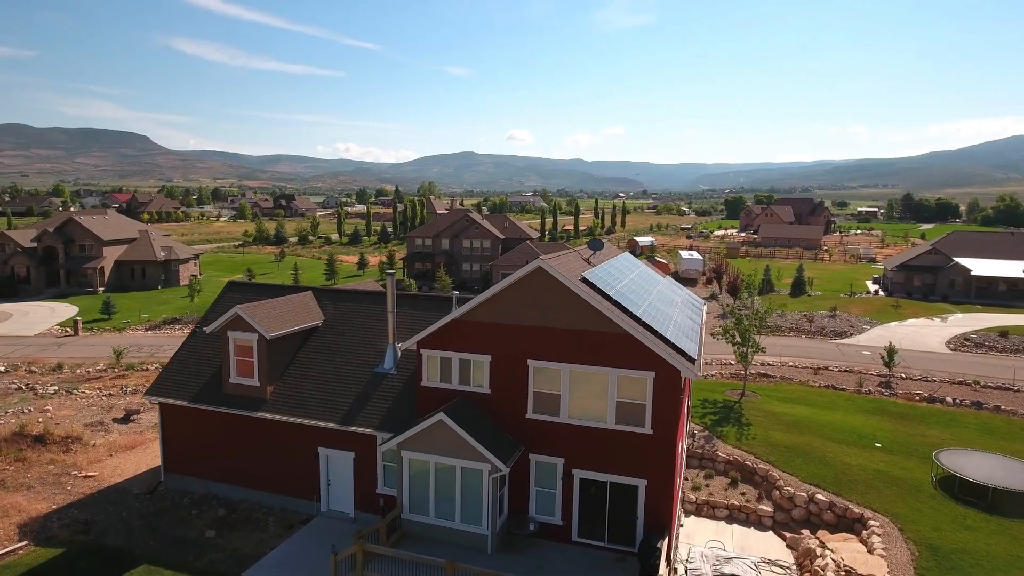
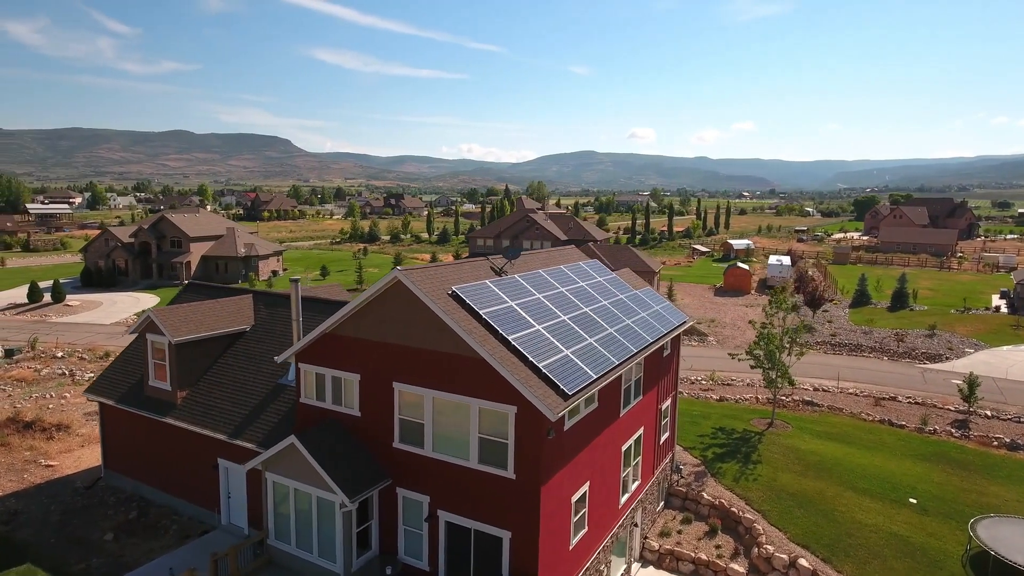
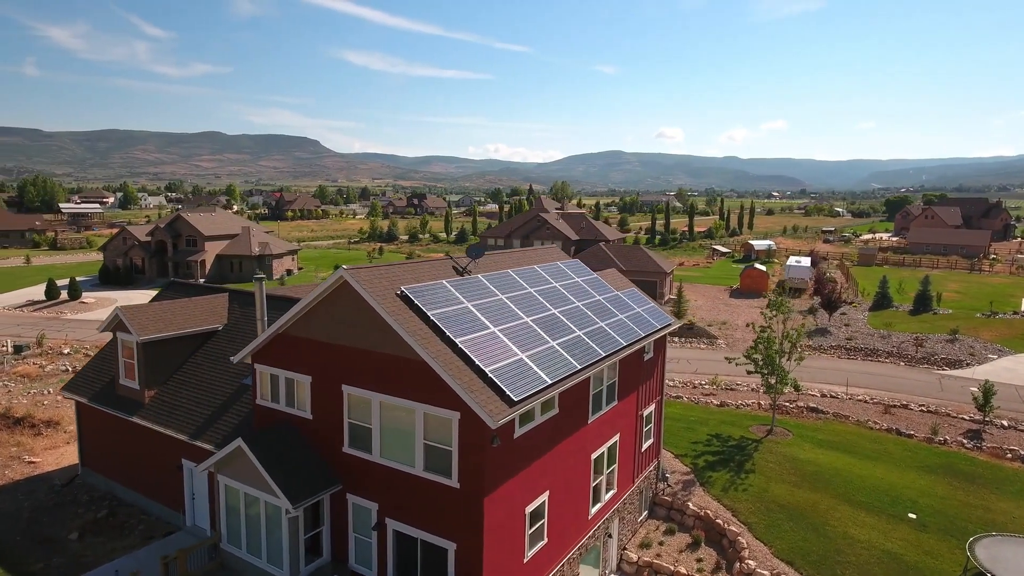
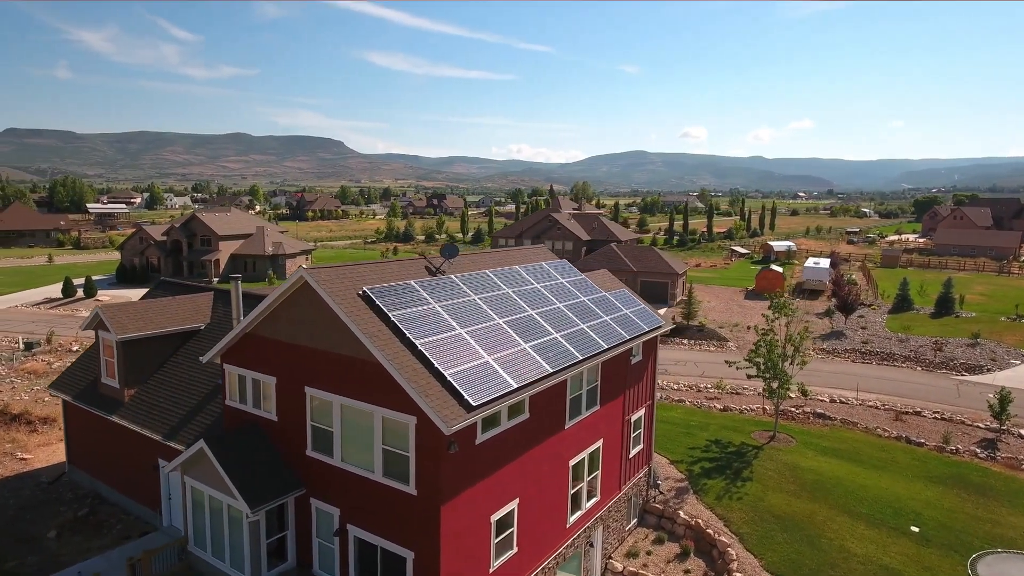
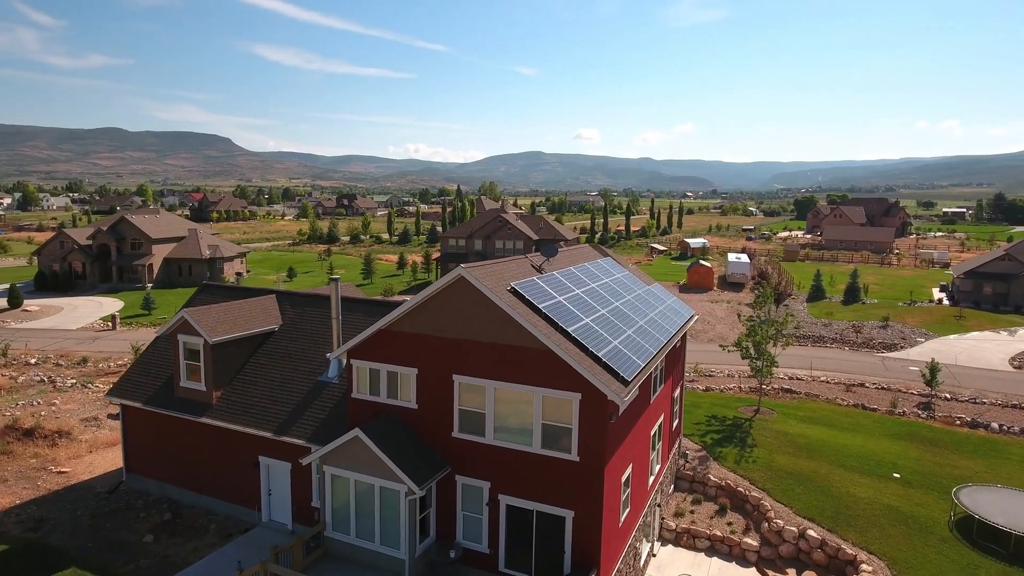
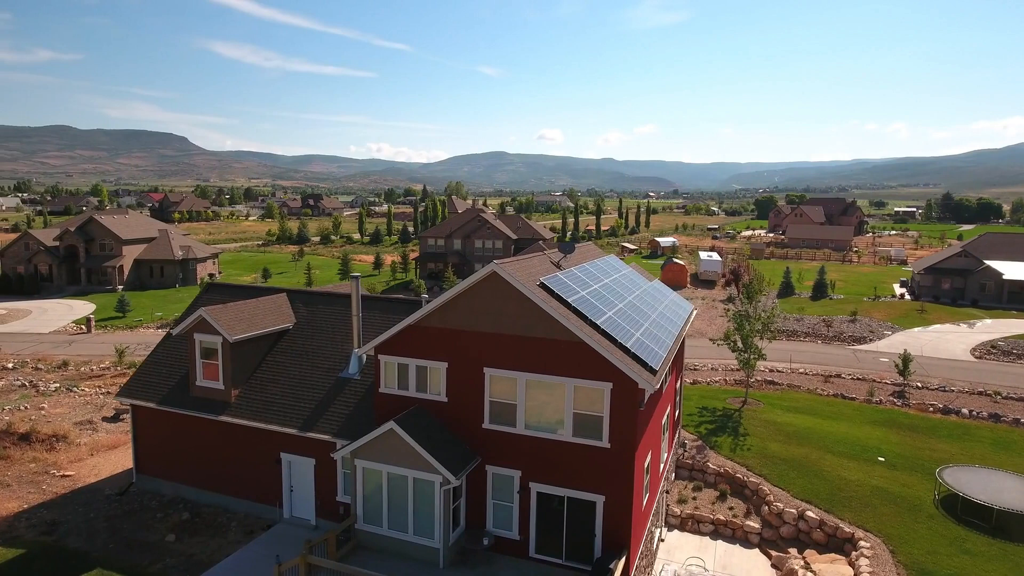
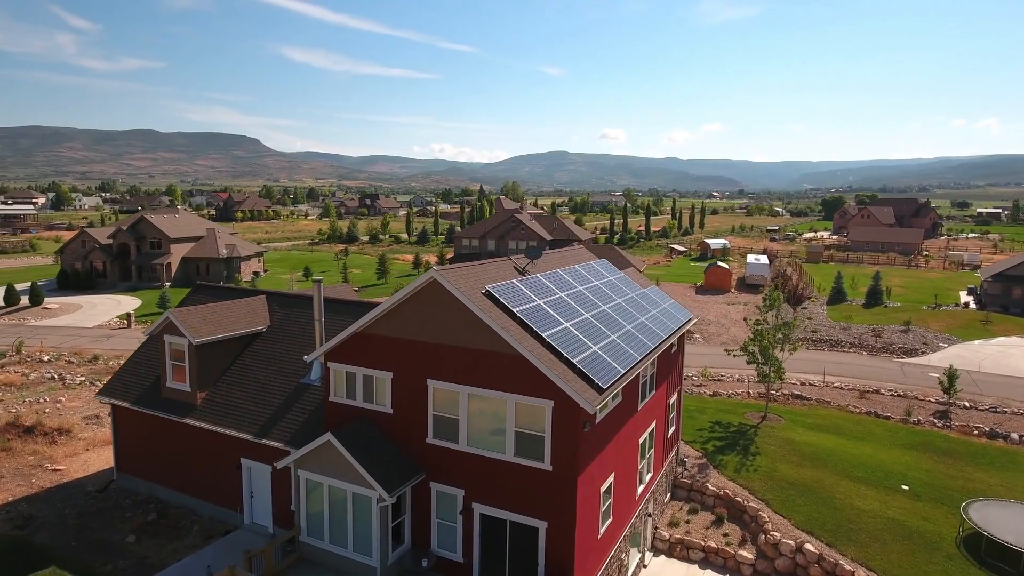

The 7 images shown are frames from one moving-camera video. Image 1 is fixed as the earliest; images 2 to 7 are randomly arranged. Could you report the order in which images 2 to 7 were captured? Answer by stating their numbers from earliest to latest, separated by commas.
6, 5, 7, 2, 3, 4
